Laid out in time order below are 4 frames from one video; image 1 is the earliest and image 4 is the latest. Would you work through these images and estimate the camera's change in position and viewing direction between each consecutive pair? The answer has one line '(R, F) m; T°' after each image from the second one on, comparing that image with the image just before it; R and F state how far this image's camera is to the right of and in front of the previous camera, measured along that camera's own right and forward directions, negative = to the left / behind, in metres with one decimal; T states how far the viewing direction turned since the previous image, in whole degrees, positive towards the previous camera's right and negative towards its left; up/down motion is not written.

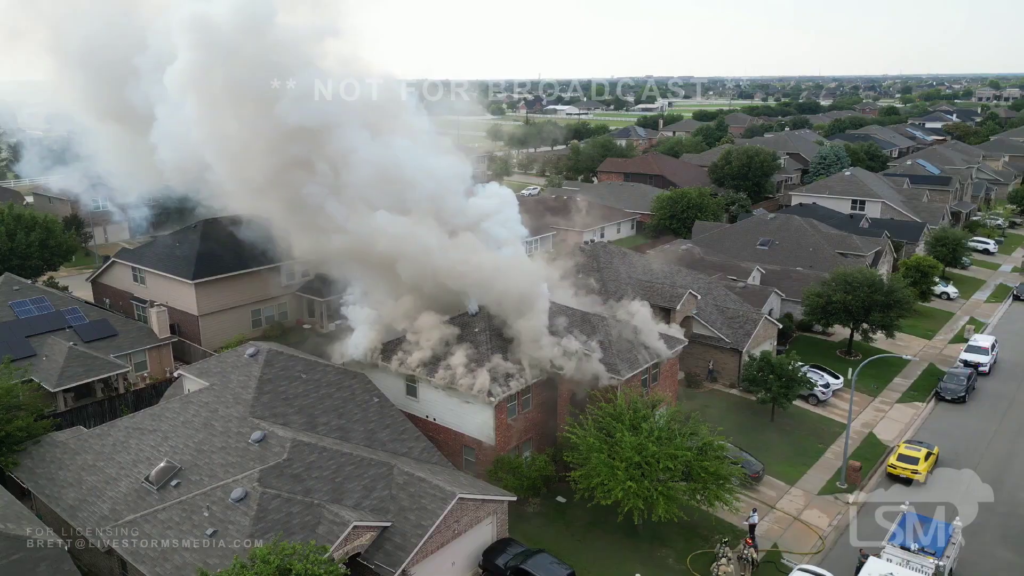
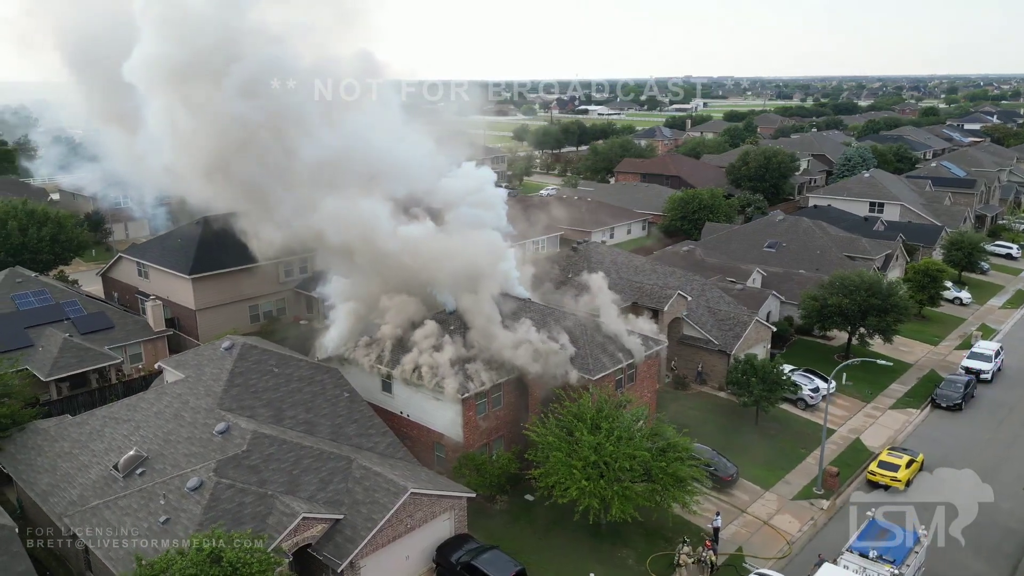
(+1.4, 0.0) m; -2°
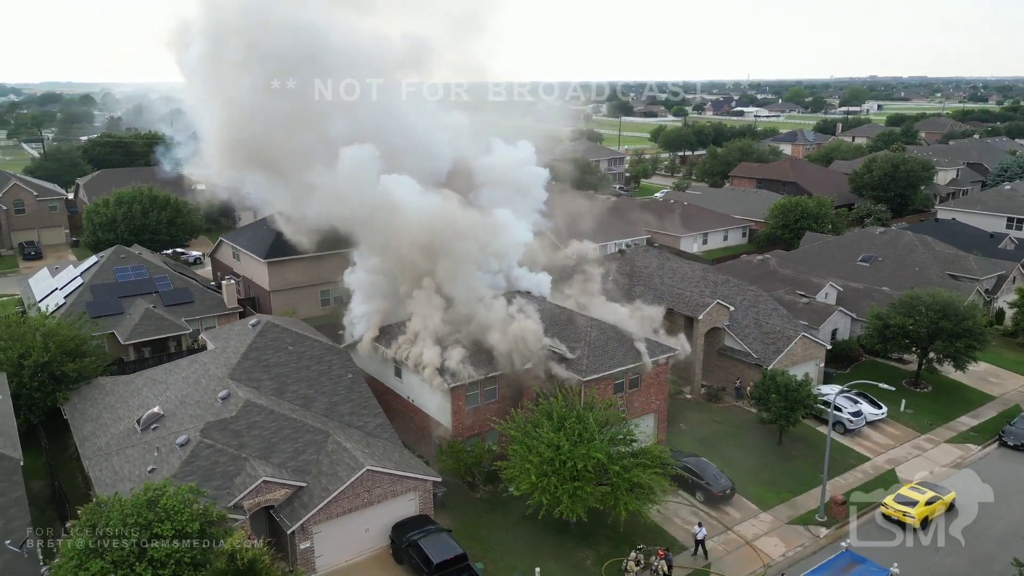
(+3.3, -0.1) m; -11°
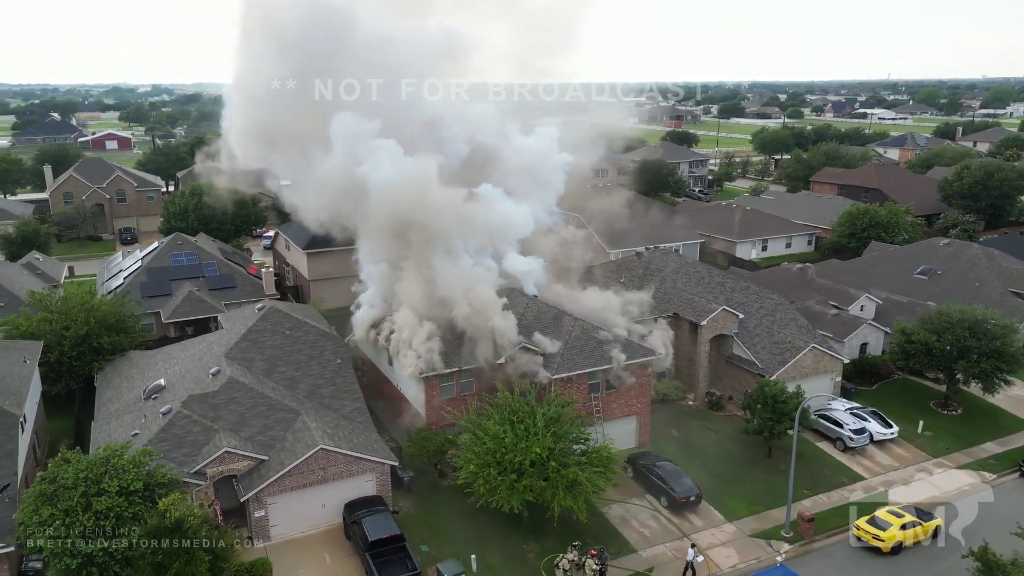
(+3.0, -0.3) m; -8°
